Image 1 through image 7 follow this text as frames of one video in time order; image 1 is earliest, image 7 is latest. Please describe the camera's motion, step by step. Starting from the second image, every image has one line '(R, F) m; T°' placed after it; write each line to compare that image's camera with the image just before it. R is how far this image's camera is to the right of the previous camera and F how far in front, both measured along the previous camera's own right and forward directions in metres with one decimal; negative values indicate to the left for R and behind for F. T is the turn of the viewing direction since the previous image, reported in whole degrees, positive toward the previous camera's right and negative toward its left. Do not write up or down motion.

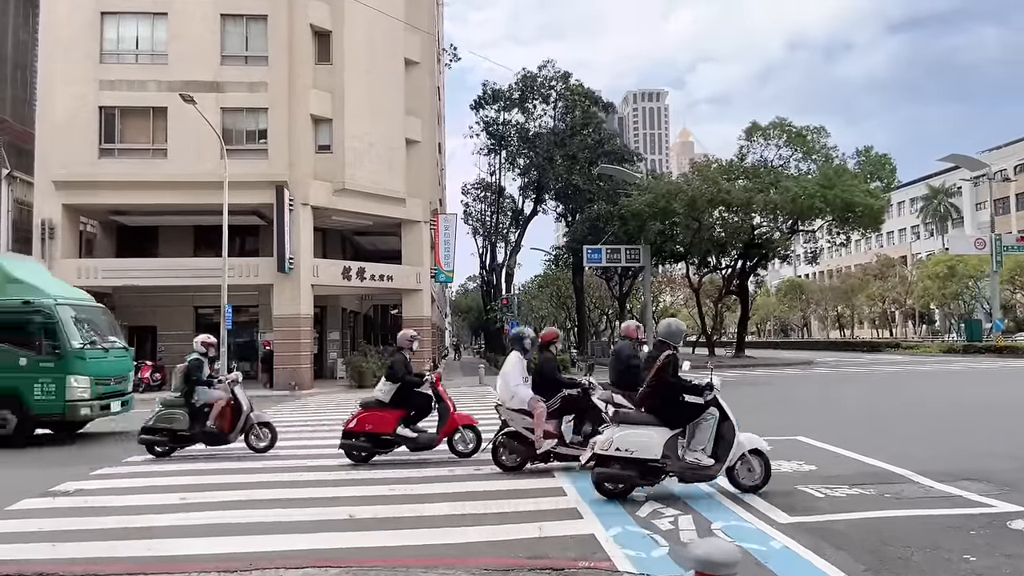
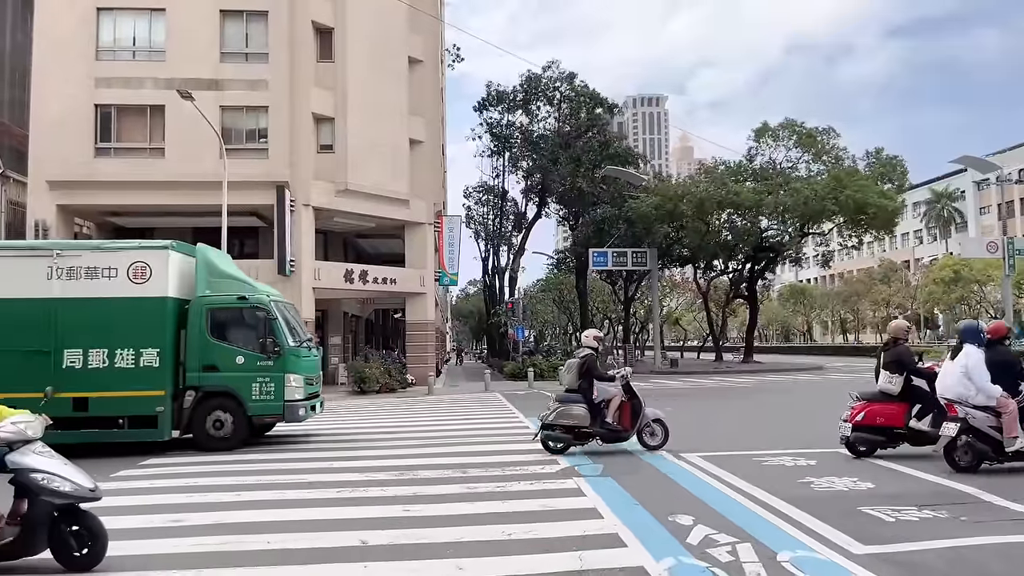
(-0.3, +0.7) m; 0°
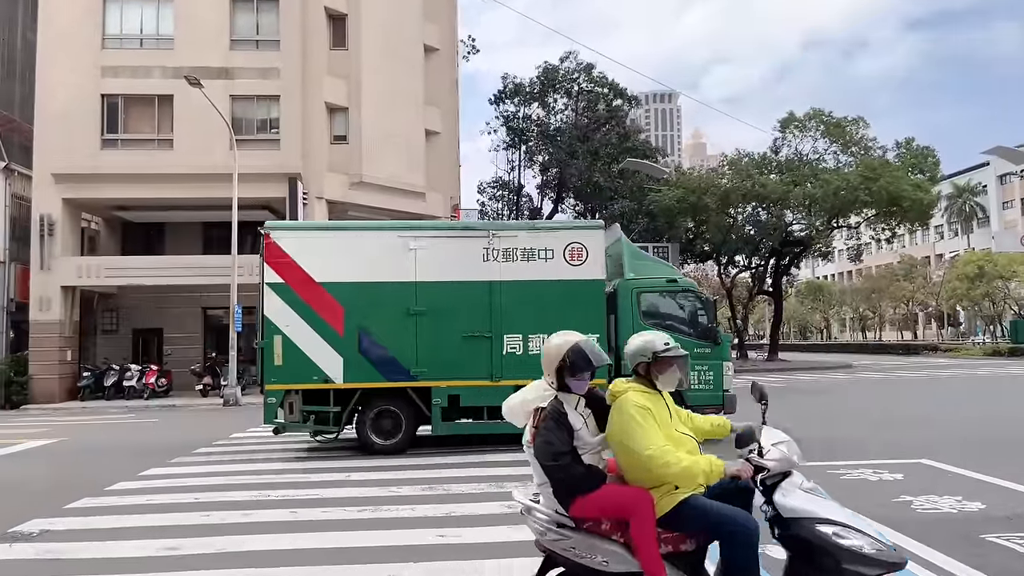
(-0.3, +1.0) m; -1°
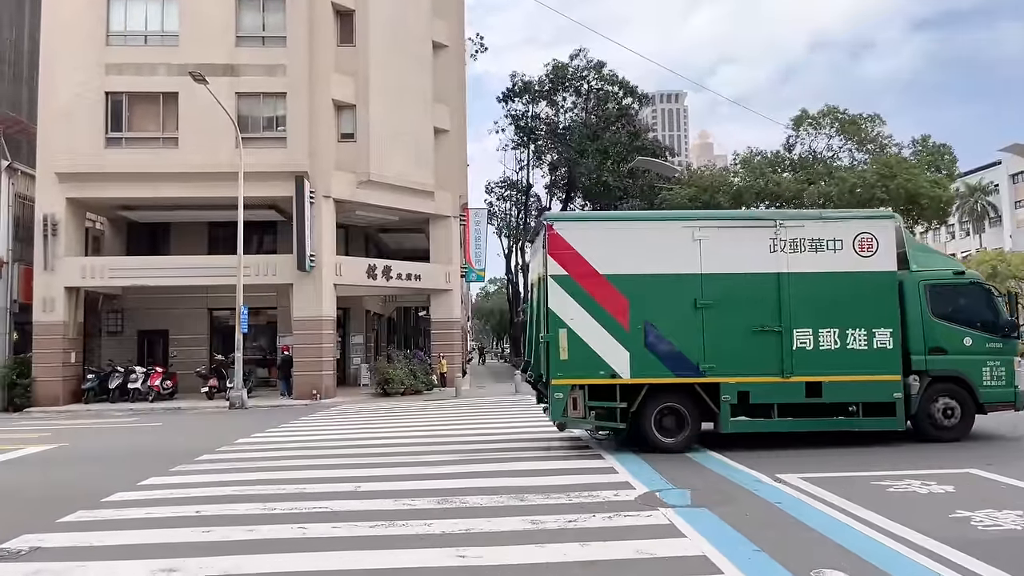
(-0.1, +0.5) m; 0°
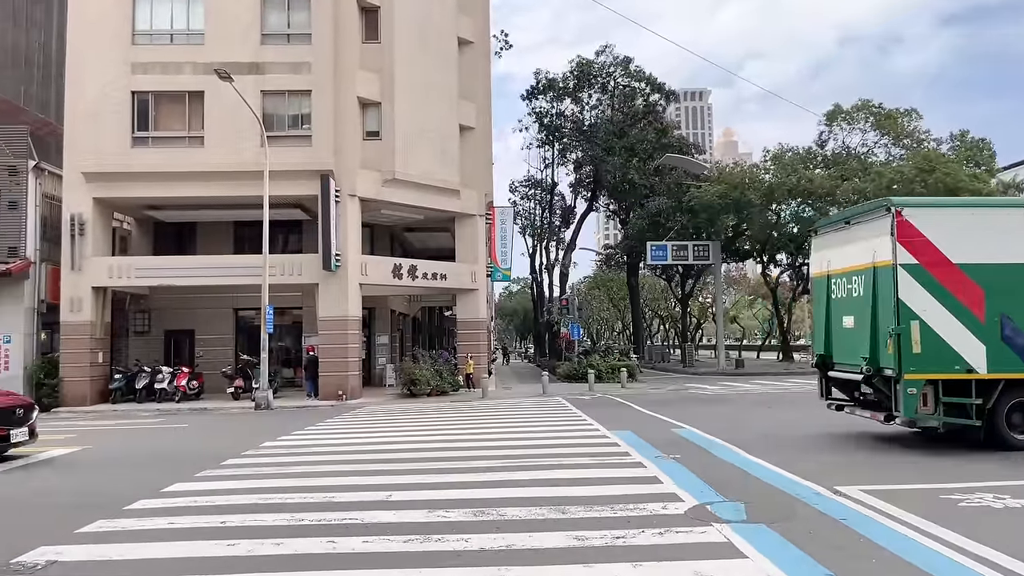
(-0.2, +0.4) m; -2°
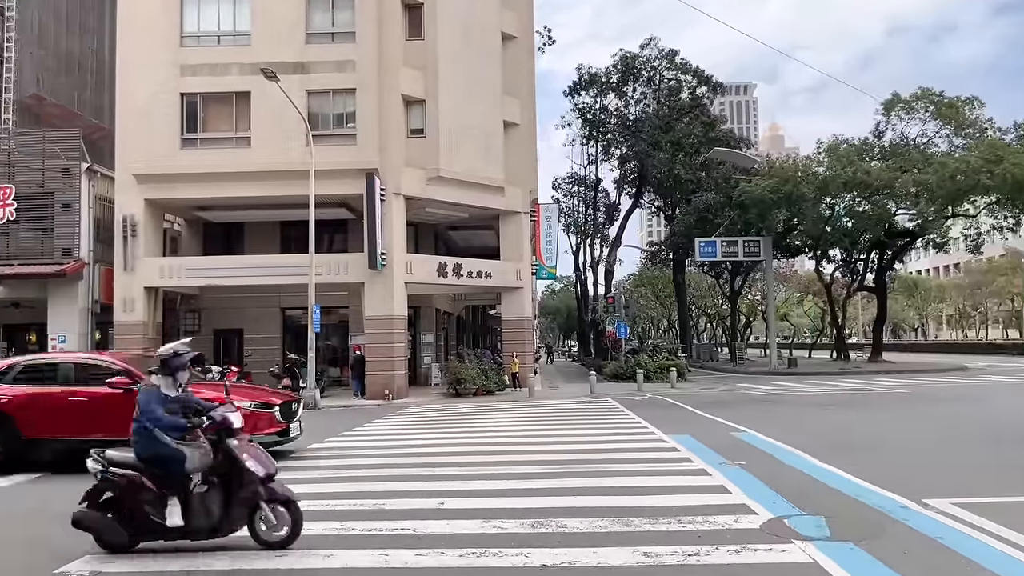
(-0.1, +0.4) m; -3°
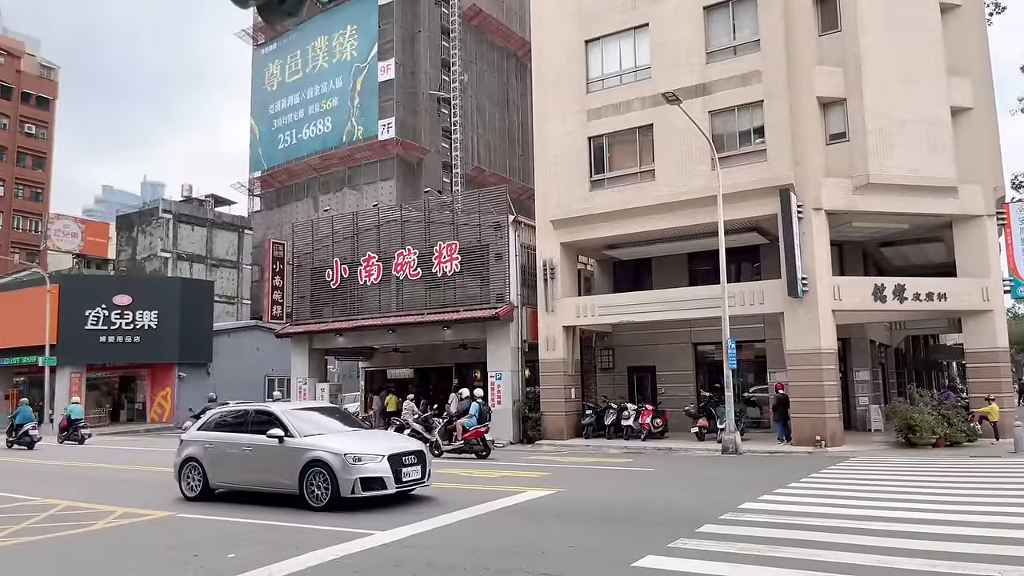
(-0.6, +1.5) m; -31°
